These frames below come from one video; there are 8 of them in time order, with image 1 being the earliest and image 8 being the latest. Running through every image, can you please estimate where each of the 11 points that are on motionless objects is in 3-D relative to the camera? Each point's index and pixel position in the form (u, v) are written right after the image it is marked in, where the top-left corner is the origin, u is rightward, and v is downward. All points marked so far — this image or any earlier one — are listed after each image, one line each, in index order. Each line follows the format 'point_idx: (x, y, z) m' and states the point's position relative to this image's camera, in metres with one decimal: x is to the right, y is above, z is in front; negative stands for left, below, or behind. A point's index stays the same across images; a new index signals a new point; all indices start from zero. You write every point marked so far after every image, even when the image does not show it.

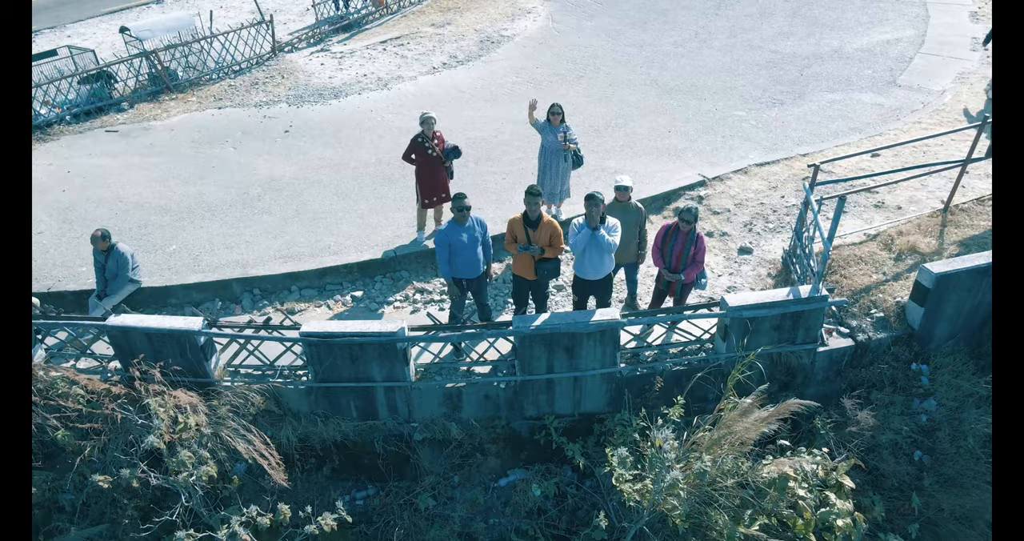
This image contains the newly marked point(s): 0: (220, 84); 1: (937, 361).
0: (-4.4, +2.8, +11.0) m
1: (+3.0, -0.6, +5.1) m
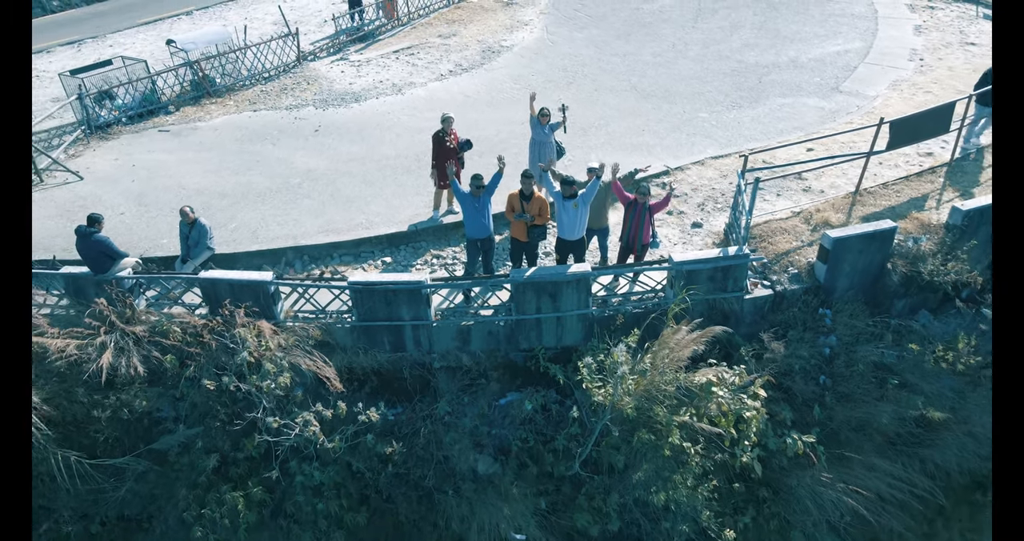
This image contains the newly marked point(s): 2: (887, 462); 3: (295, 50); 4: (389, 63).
0: (-4.4, +3.1, +12.5) m
1: (+2.9, -0.3, +6.6) m
2: (+3.2, -1.6, +6.3) m
3: (-4.0, +4.1, +13.5) m
4: (-2.2, +3.7, +13.0) m
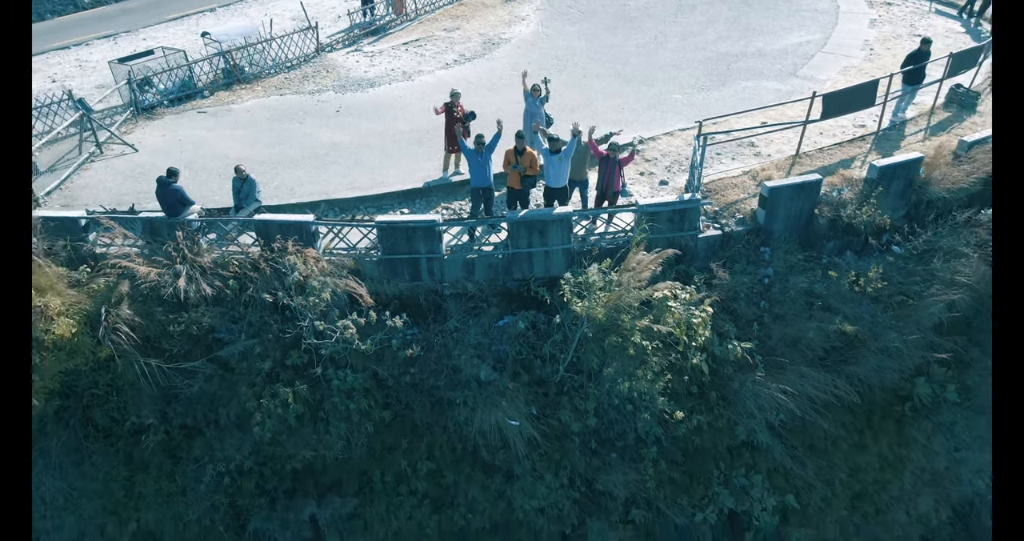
0: (-4.5, +3.7, +14.0) m
1: (+2.9, +0.3, +8.1) m
2: (+3.2, -1.0, +7.7) m
3: (-4.1, +4.7, +15.0) m
4: (-2.2, +4.3, +14.5) m
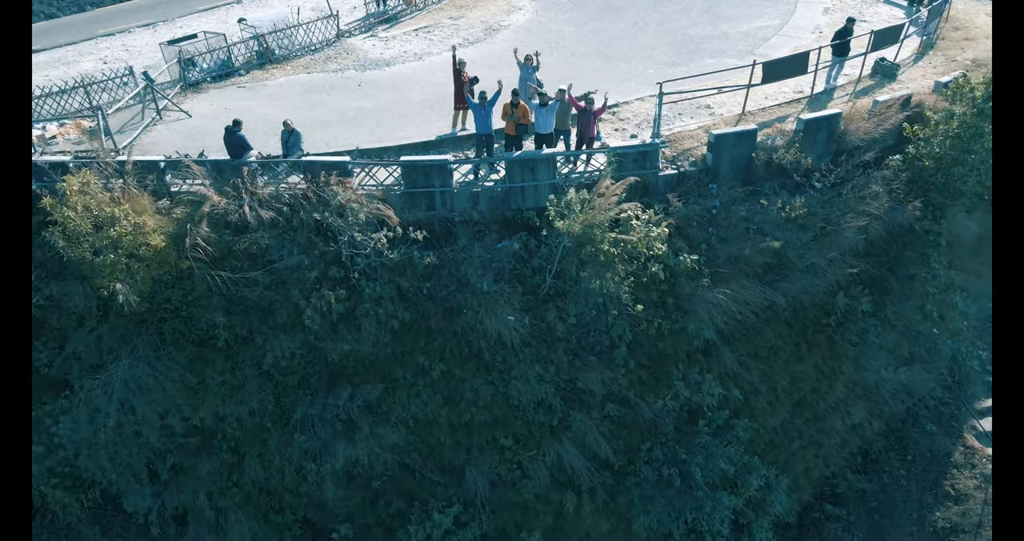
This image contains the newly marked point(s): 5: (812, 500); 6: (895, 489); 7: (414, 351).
0: (-4.5, +4.6, +15.9) m
1: (+2.9, +1.2, +10.0) m
2: (+3.1, -0.1, +9.7) m
3: (-4.1, +5.6, +16.9) m
4: (-2.3, +5.2, +16.4) m
5: (+5.1, -3.9, +12.5) m
6: (+6.5, -3.7, +12.5) m
7: (-1.4, -0.9, +11.0) m
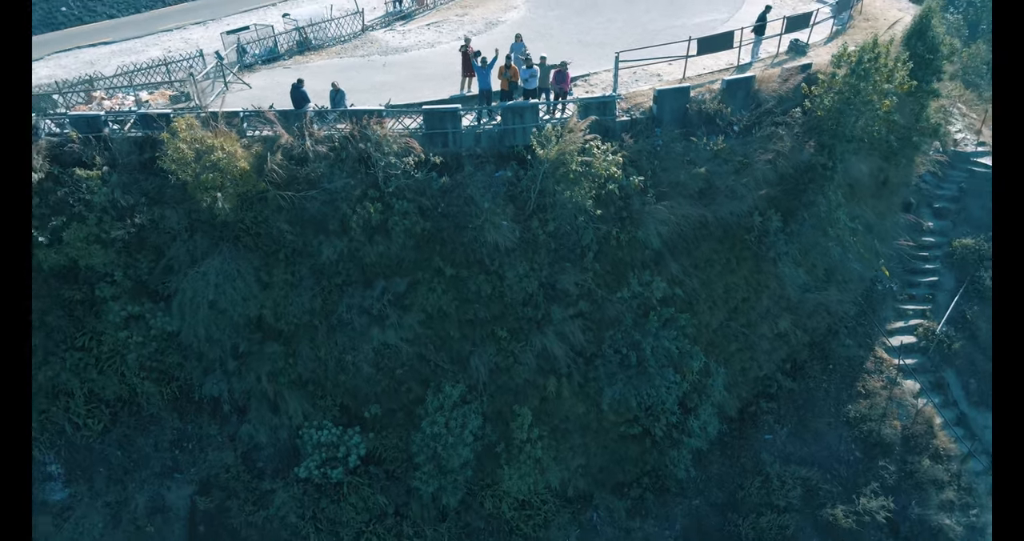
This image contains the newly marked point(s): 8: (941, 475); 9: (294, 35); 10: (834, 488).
0: (-4.6, +5.9, +19.3) m
1: (+2.8, +2.6, +13.3) m
2: (+3.0, +1.3, +12.9) m
3: (-4.2, +6.8, +20.3) m
4: (-2.4, +6.4, +19.8) m
5: (+5.0, -2.6, +15.6) m
6: (+6.4, -2.4, +15.7) m
7: (-1.5, +0.4, +14.2) m
8: (+9.2, -4.4, +15.5) m
9: (-5.6, +6.1, +18.9) m
10: (+6.8, -4.6, +15.4) m
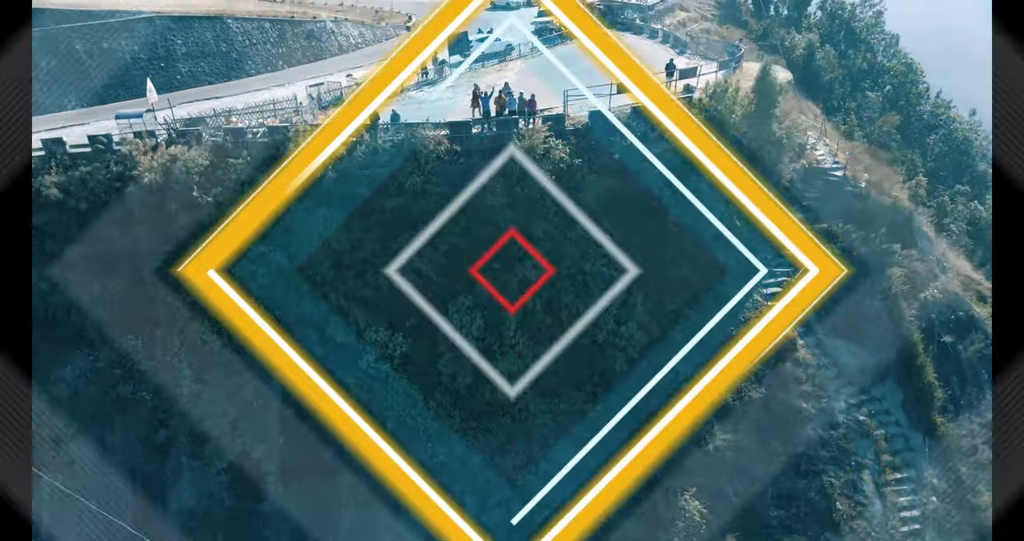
0: (-4.9, +6.5, +27.6) m
1: (+2.5, +4.0, +21.2) m
2: (+2.8, +2.7, +20.7) m
3: (-4.5, +7.3, +28.7) m
4: (-2.6, +7.0, +28.1) m
5: (+4.8, -1.4, +22.9) m
6: (+6.2, -1.2, +23.0) m
7: (-1.8, +1.7, +21.9) m
8: (+8.9, -3.2, +22.6) m
9: (-5.9, +6.7, +27.2) m
10: (+6.5, -3.4, +22.5) m
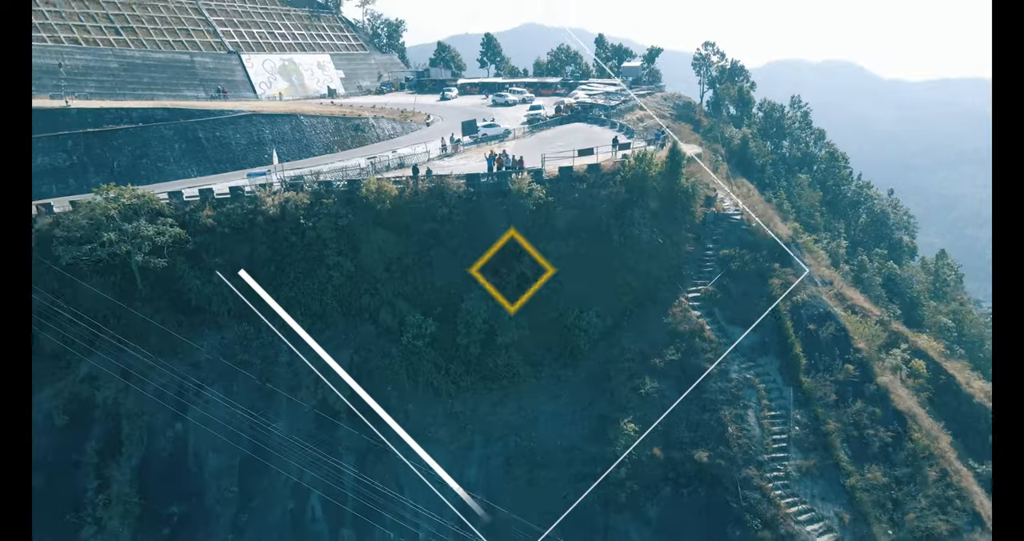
0: (-5.1, +5.6, +39.2) m
1: (+2.3, +3.9, +32.6) m
2: (+2.6, +2.7, +31.9) m
3: (-4.7, +6.2, +40.5) m
4: (-2.8, +6.0, +39.9) m
5: (+4.6, -1.7, +33.5) m
6: (+6.0, -1.5, +33.6) m
7: (-2.0, +1.6, +32.9) m
8: (+8.7, -3.4, +33.0) m
9: (-6.1, +5.8, +38.9) m
10: (+6.3, -3.6, +32.9) m
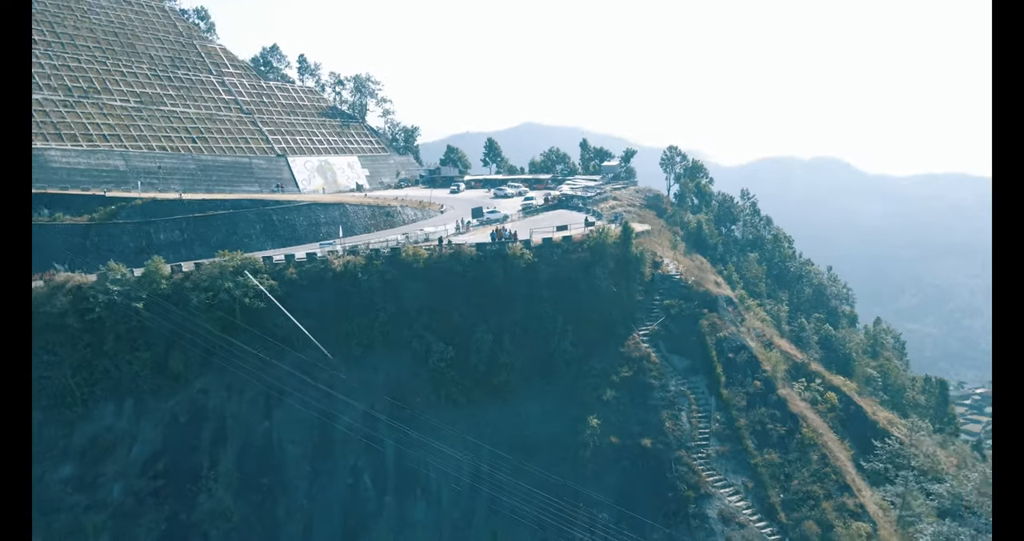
0: (-5.3, +2.1, +52.5) m
1: (+2.1, +1.3, +45.7) m
2: (+2.4, +0.3, +44.8) m
3: (-4.9, +2.6, +53.8) m
4: (-3.0, +2.4, +53.2) m
5: (+4.4, -4.3, +45.9) m
6: (+5.8, -4.2, +46.0) m
7: (-2.2, -1.0, +45.7) m
8: (+8.5, -5.9, +45.1) m
9: (-6.3, +2.4, +52.2) m
10: (+6.1, -6.1, +45.0) m
